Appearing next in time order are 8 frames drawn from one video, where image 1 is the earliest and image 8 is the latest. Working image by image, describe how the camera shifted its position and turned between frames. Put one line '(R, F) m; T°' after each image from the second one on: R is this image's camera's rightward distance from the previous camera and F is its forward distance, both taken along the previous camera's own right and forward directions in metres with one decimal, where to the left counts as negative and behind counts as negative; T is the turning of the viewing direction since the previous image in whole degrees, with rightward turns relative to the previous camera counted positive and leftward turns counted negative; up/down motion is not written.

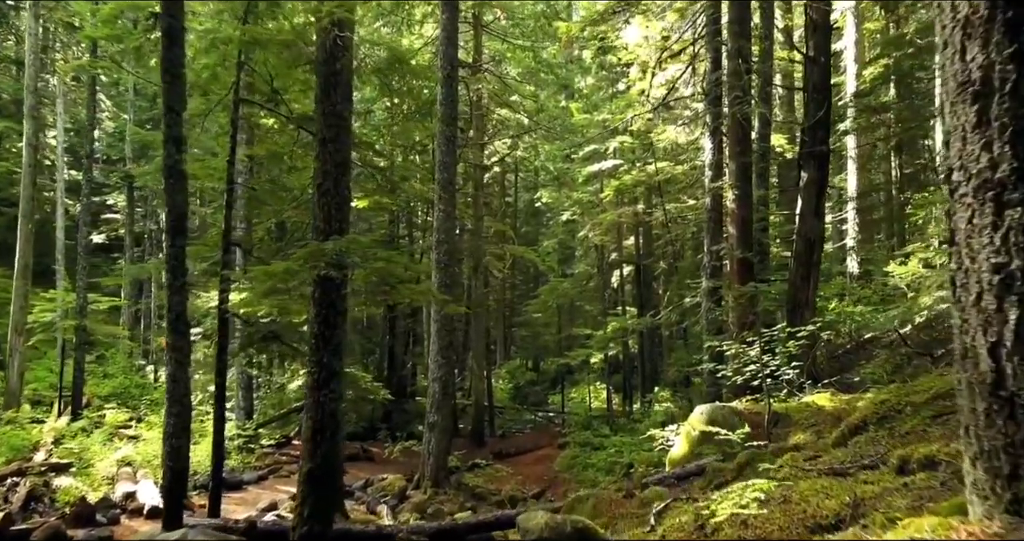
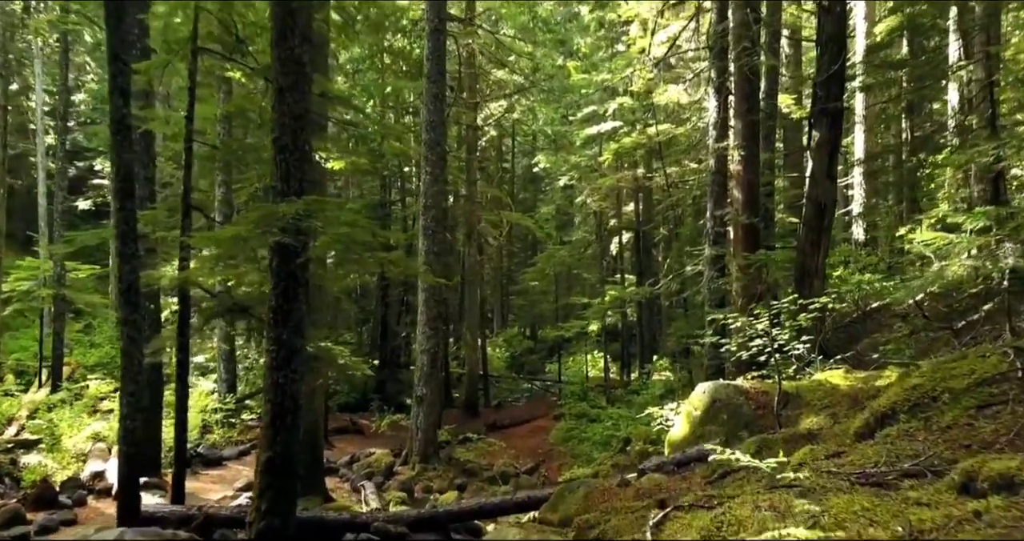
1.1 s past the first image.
(+0.1, +0.8) m; 0°
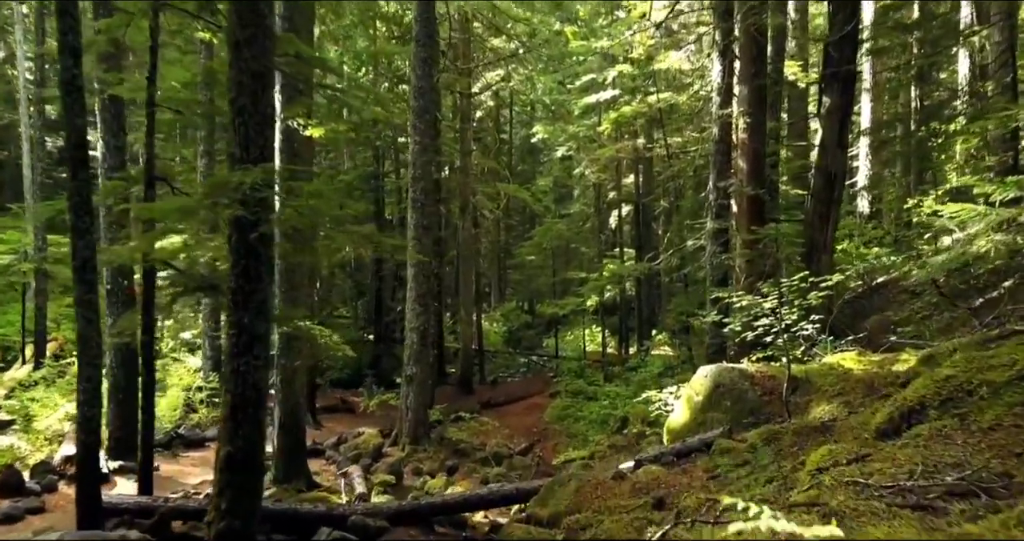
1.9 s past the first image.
(+0.1, +0.6) m; 0°
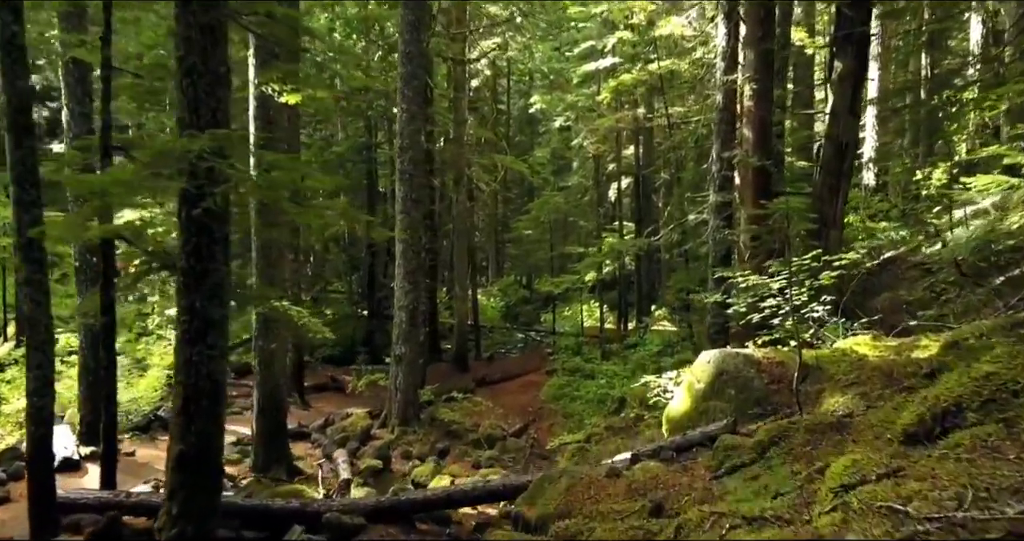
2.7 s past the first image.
(+0.1, +0.6) m; 0°
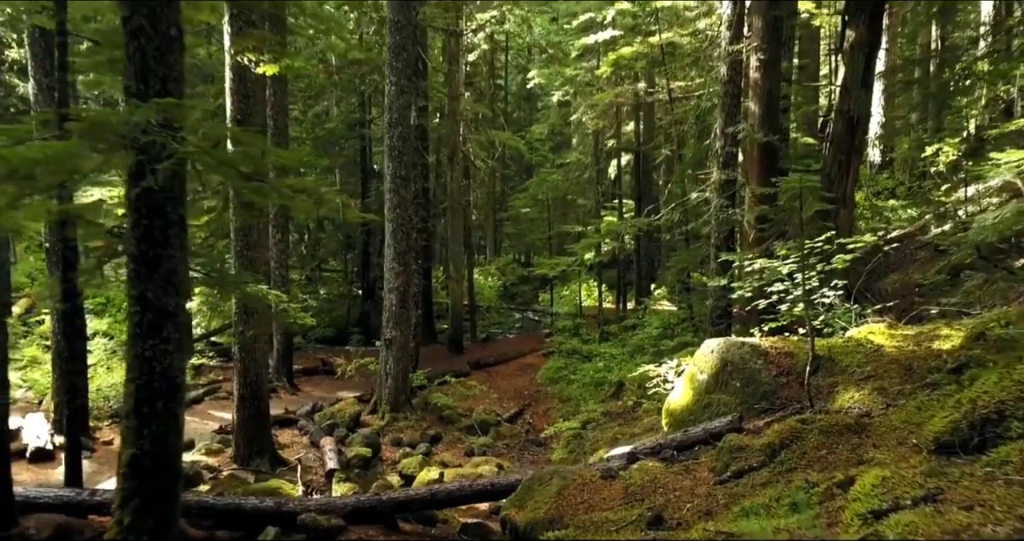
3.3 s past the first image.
(+0.1, +0.5) m; 0°
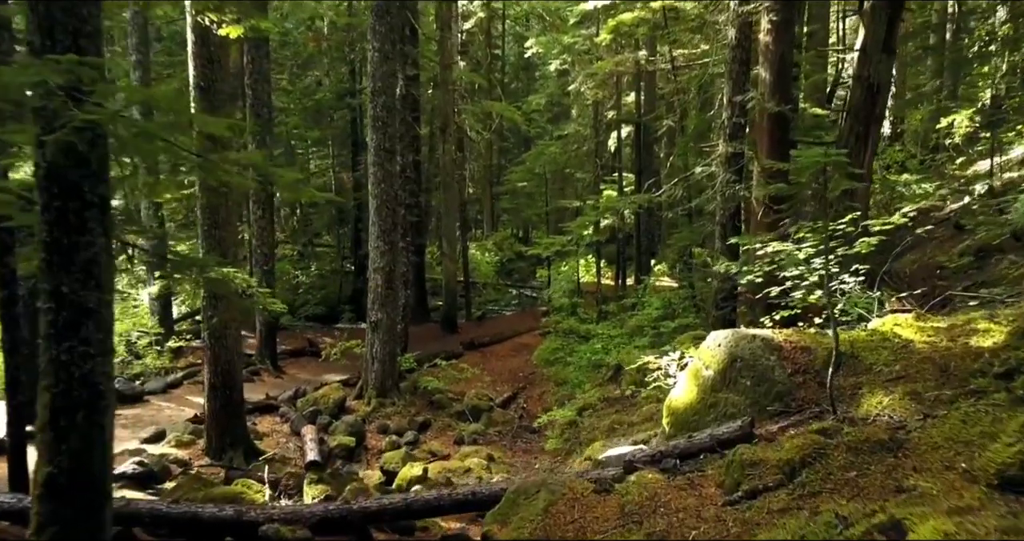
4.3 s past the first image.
(+0.1, +0.7) m; 0°
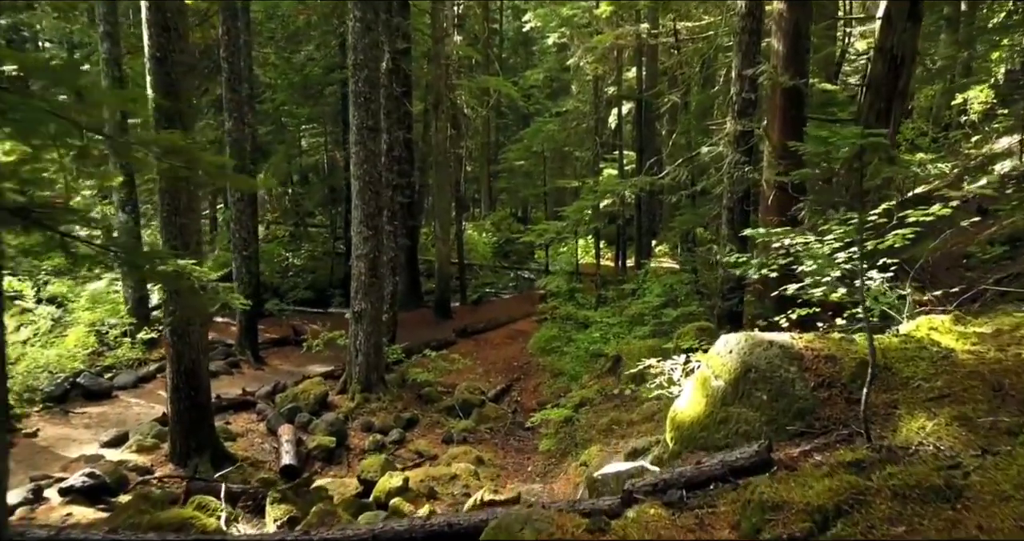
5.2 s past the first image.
(+0.1, +0.7) m; 0°
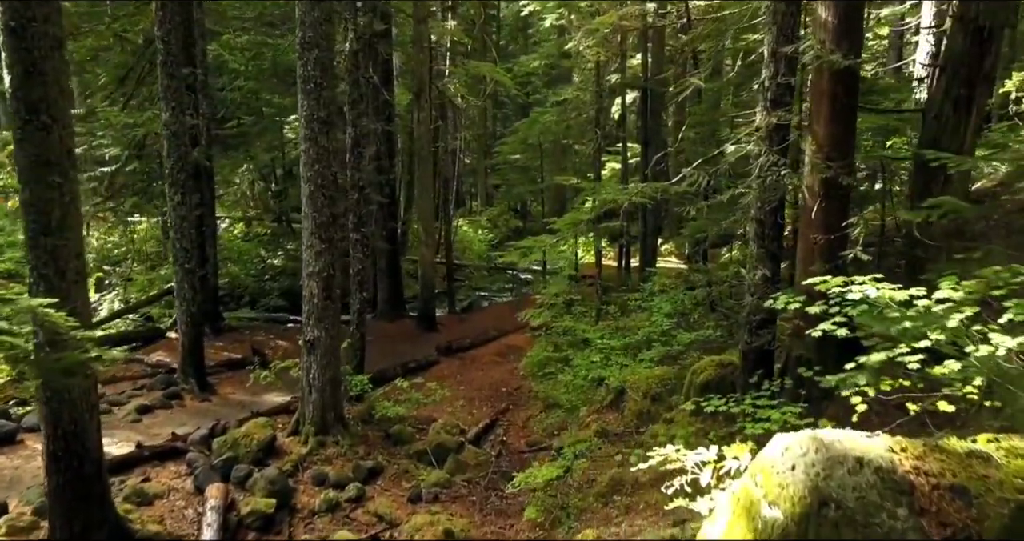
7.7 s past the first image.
(+0.2, +1.8) m; 0°
